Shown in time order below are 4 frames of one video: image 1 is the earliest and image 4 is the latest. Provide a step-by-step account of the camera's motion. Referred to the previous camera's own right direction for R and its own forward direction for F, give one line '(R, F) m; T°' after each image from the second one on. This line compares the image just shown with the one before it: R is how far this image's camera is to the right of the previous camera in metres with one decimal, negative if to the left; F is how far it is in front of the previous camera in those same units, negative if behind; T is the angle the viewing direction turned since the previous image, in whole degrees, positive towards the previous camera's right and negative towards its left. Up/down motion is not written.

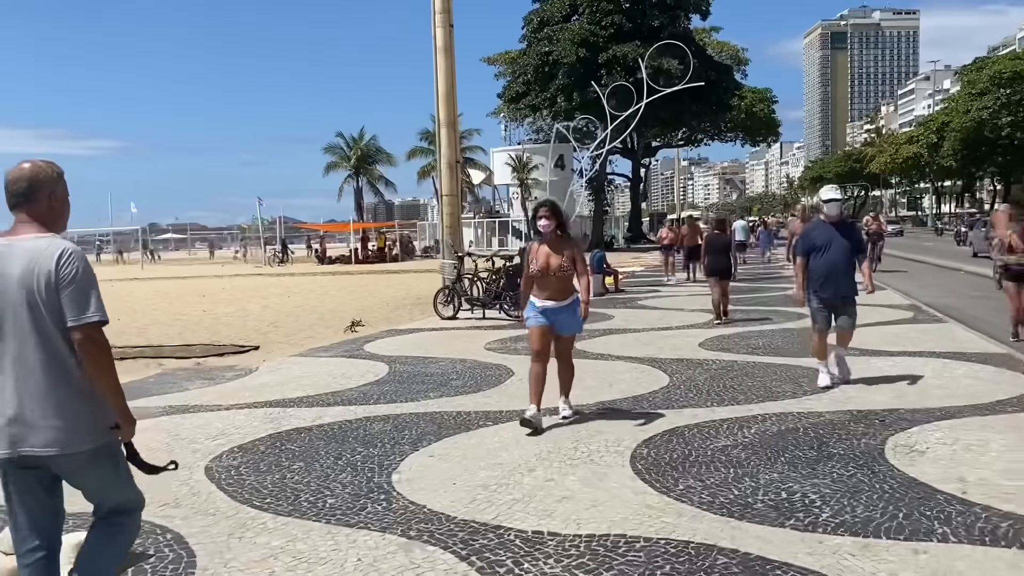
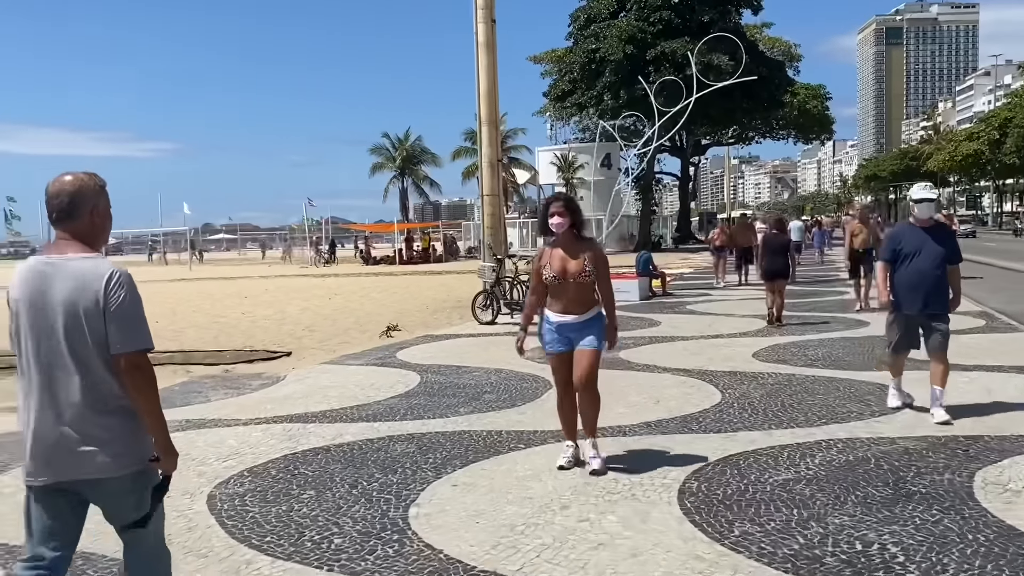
(+0.1, +0.6) m; -3°
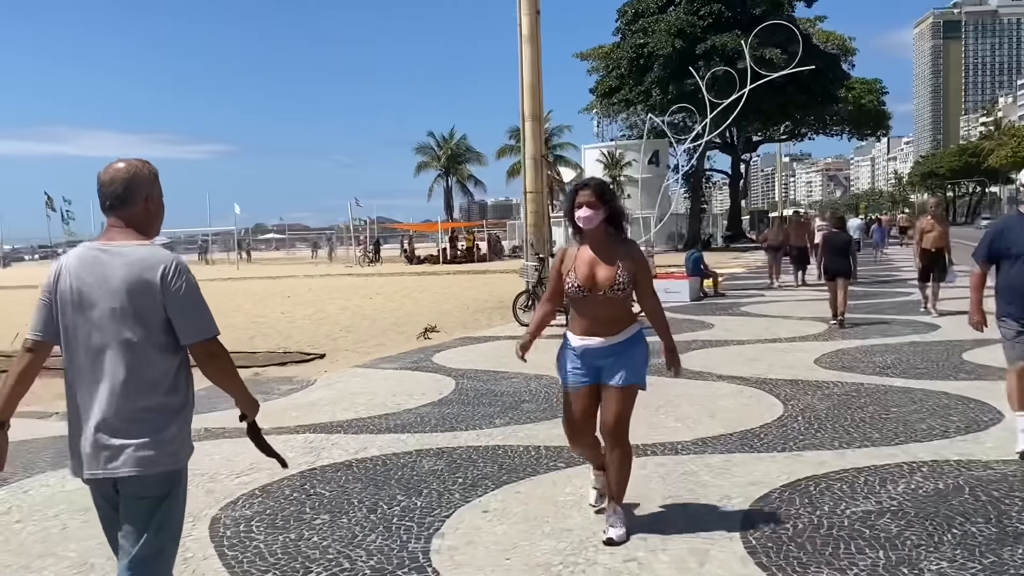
(0.0, +0.6) m; -3°
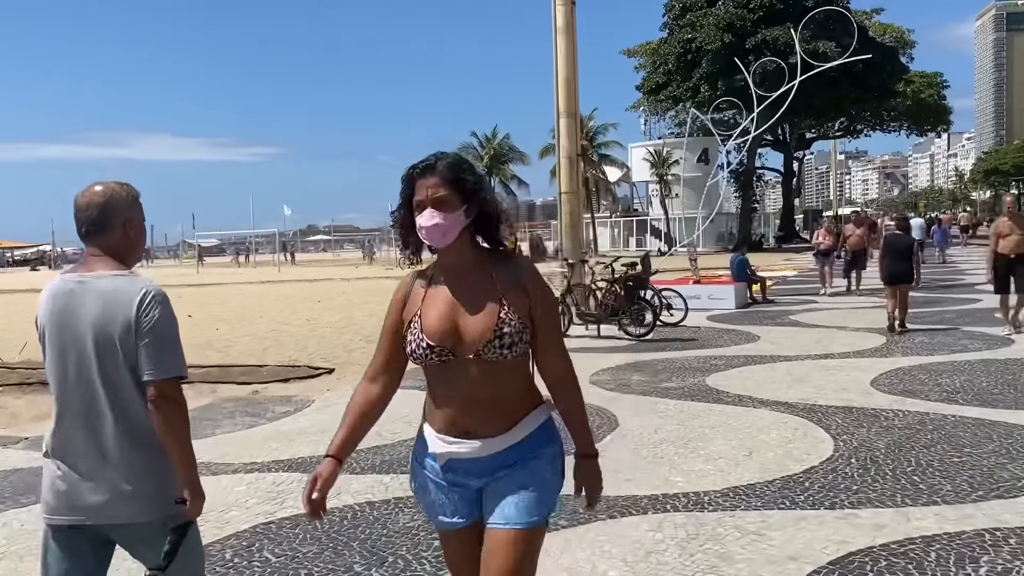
(+0.3, +0.9) m; -3°
